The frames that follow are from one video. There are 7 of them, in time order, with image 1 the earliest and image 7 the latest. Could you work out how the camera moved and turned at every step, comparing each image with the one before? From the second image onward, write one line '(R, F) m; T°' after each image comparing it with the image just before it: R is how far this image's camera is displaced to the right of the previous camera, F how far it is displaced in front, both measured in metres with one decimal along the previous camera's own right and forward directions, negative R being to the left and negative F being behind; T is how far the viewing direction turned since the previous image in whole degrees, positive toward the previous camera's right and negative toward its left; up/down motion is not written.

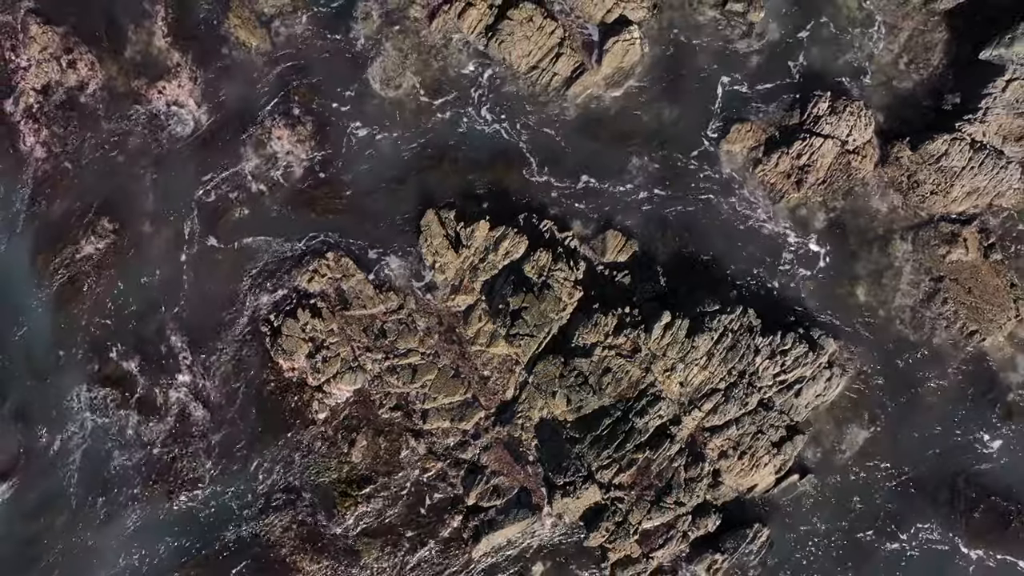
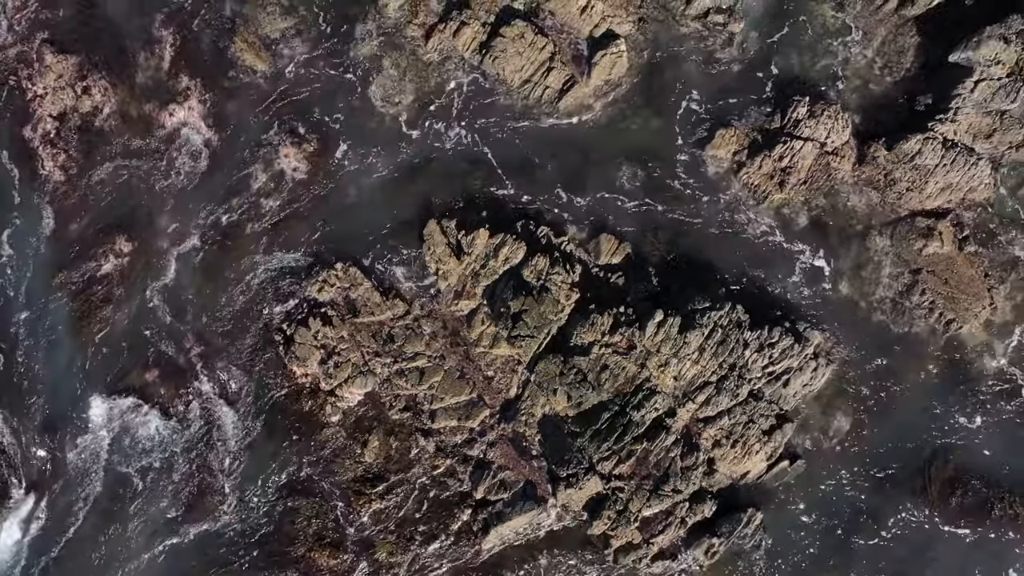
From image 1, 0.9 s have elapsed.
(-0.1, -1.5) m; 0°
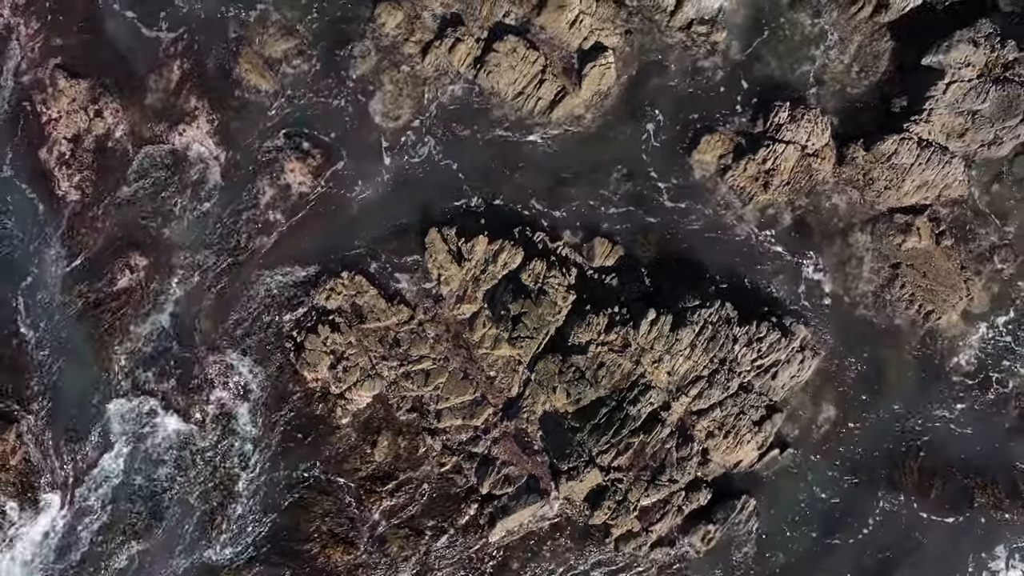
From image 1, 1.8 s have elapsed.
(0.0, -1.4) m; 0°
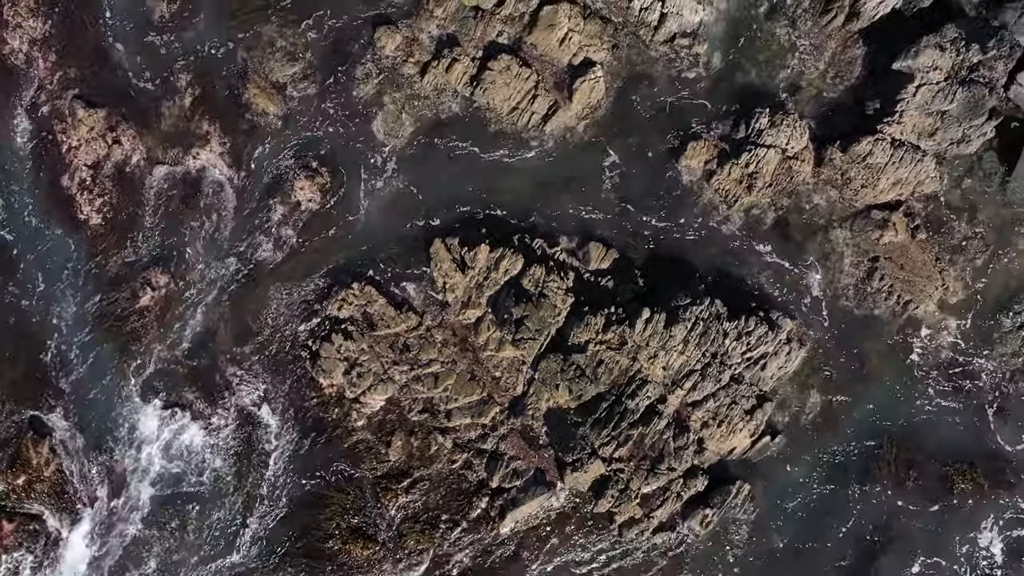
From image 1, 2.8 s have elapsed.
(-0.2, -1.8) m; 0°
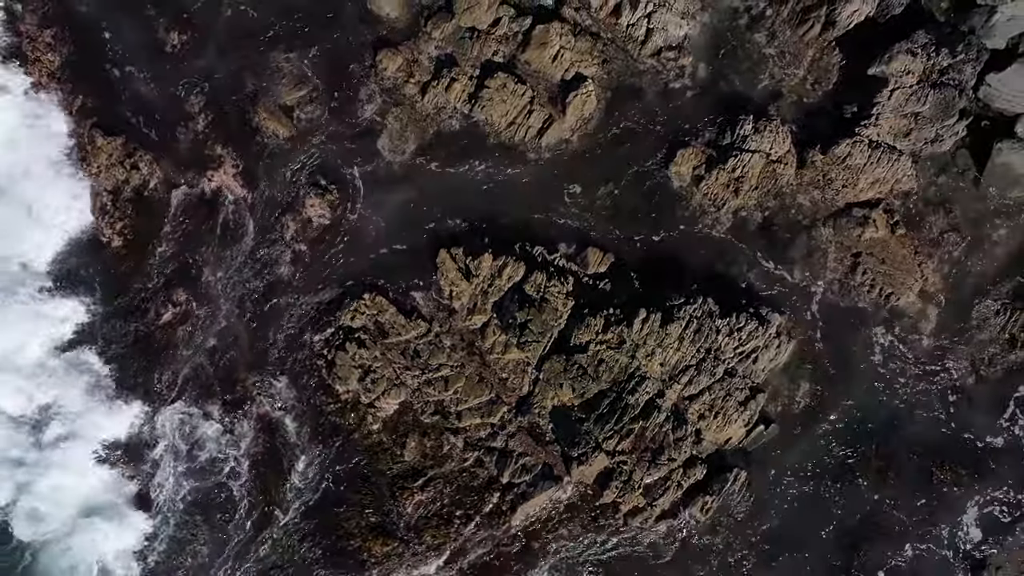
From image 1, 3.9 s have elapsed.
(-0.2, -1.8) m; 0°
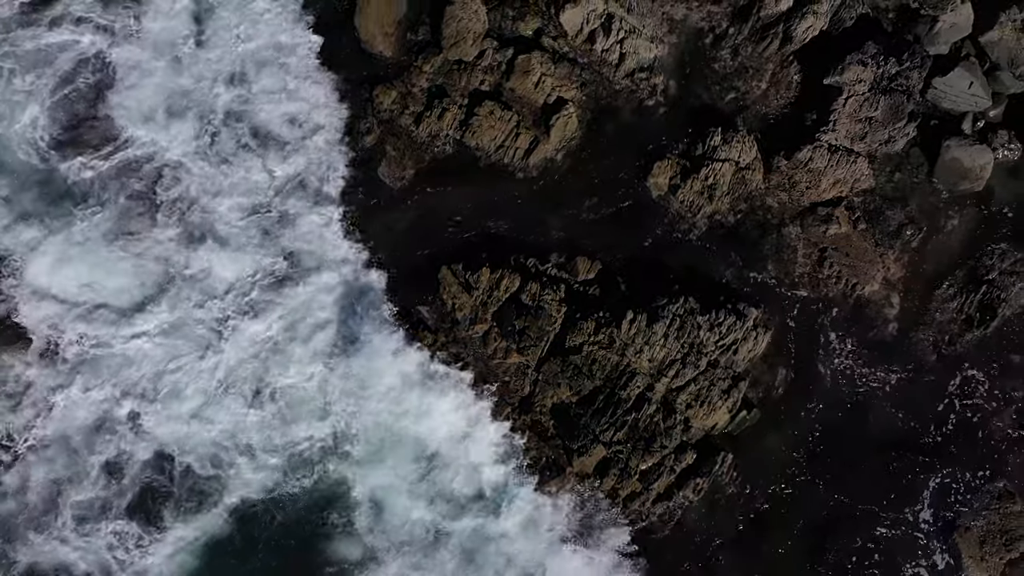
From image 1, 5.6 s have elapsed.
(0.0, -3.1) m; 0°
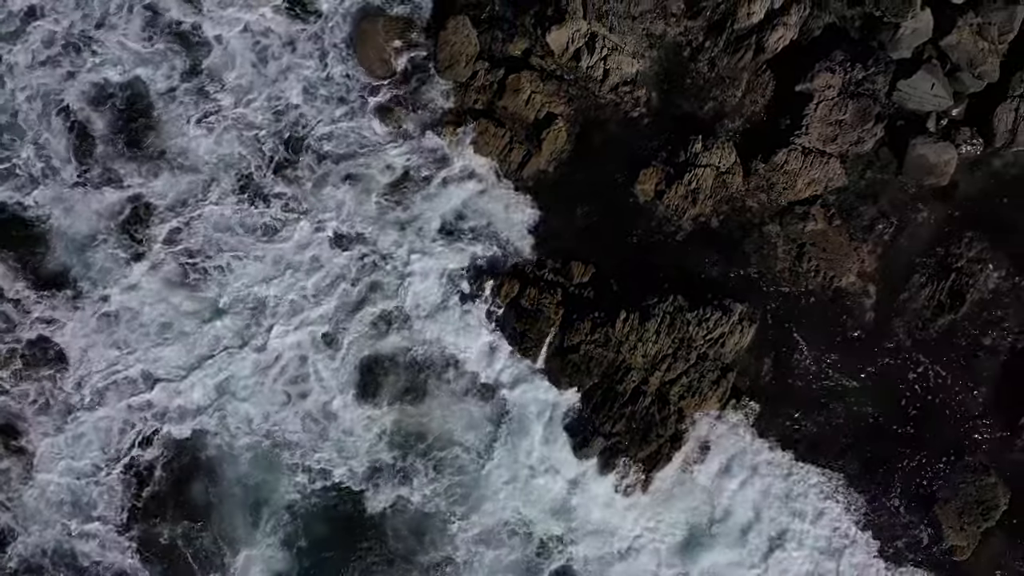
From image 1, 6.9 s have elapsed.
(-0.1, -2.5) m; 0°
